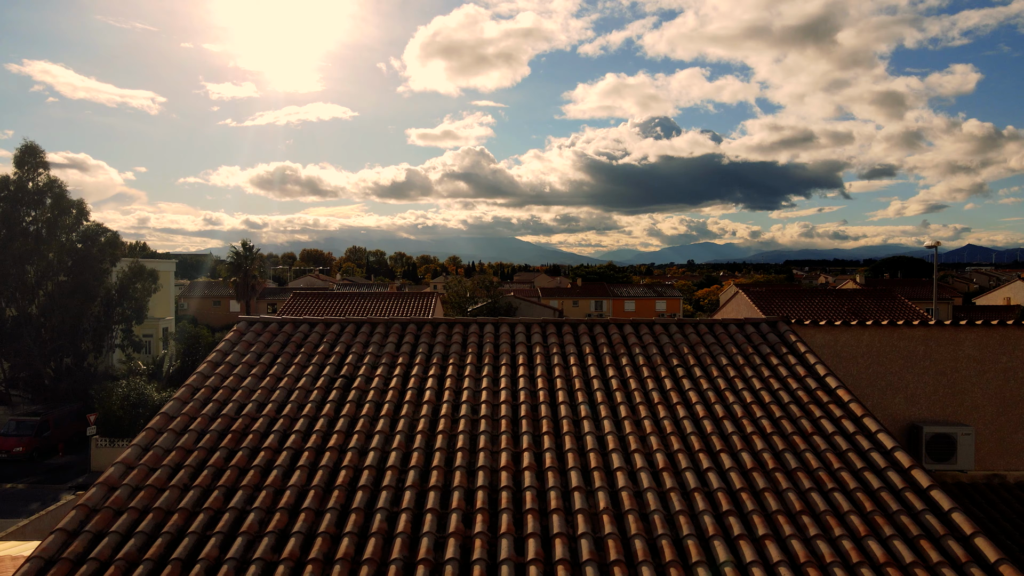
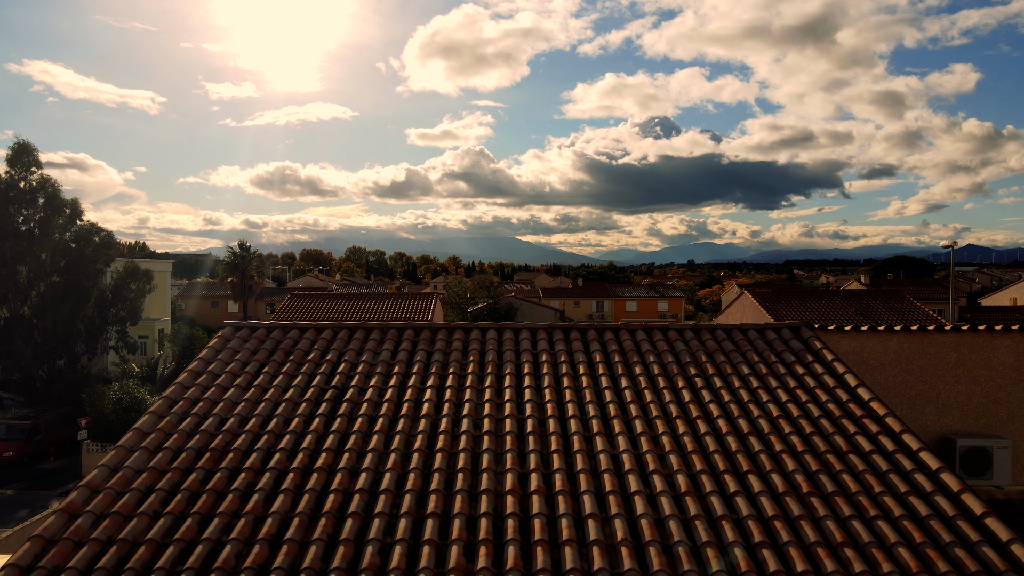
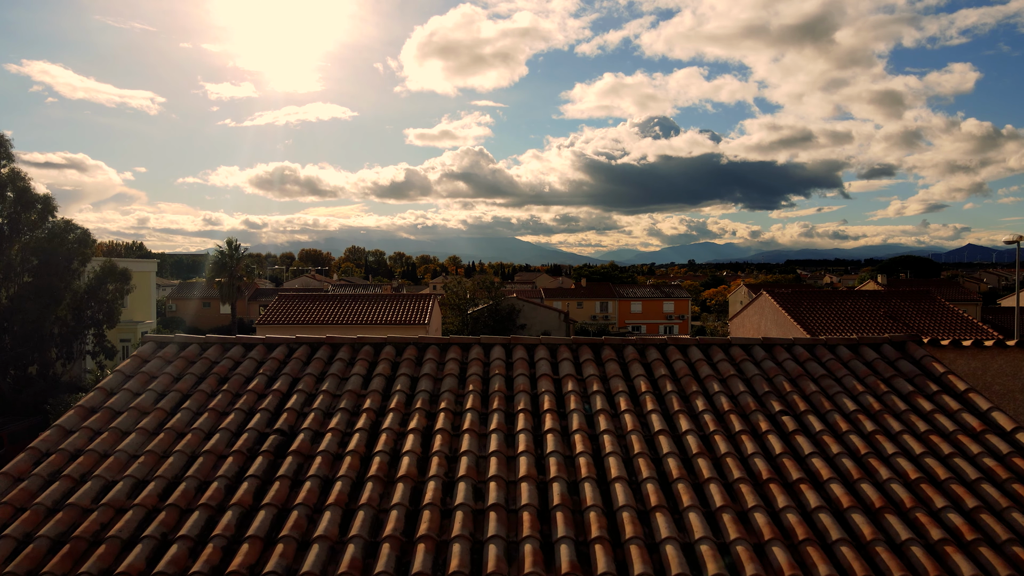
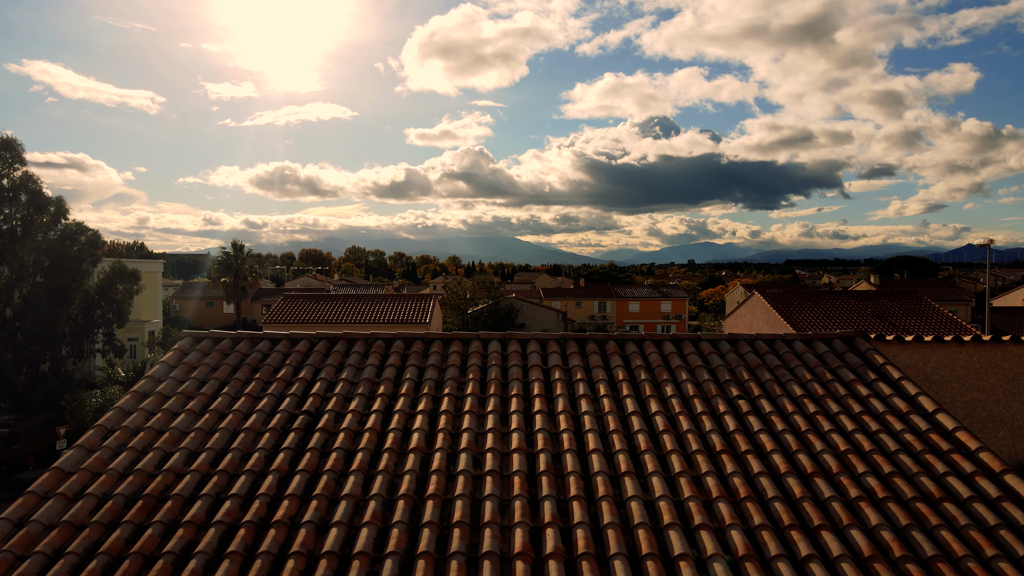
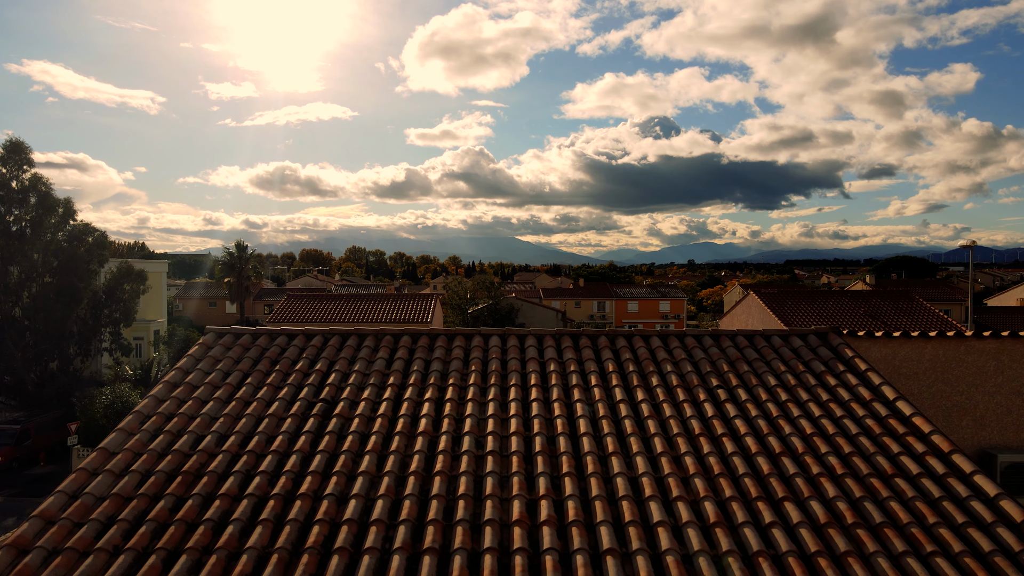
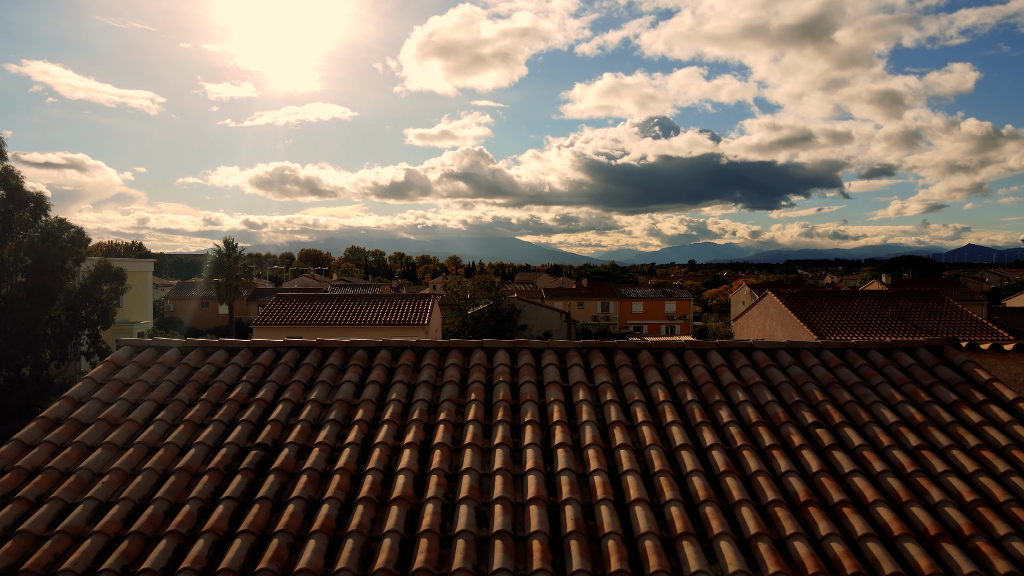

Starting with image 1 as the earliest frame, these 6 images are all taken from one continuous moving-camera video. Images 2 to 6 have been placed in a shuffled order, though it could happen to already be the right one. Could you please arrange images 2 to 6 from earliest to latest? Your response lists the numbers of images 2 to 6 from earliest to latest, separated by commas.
2, 5, 4, 3, 6
